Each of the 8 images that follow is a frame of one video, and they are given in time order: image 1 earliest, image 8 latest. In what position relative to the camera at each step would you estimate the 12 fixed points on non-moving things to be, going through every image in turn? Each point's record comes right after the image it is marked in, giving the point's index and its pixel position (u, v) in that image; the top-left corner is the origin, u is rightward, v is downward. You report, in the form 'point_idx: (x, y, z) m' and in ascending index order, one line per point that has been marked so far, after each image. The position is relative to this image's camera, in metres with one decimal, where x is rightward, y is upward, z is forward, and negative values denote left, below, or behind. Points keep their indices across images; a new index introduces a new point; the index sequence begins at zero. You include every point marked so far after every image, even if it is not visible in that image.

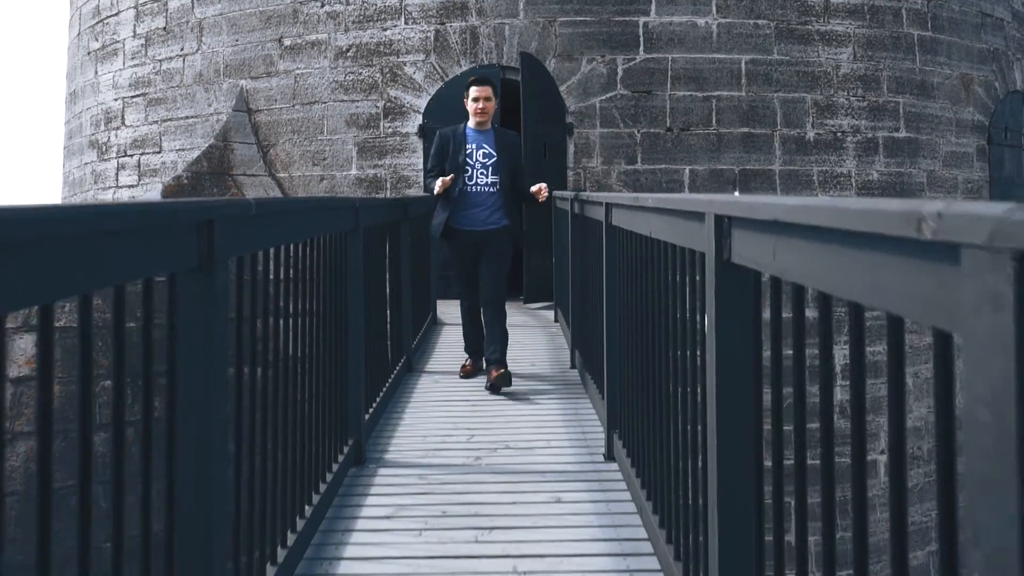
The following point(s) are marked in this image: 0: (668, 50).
0: (+1.7, +2.5, +7.8) m
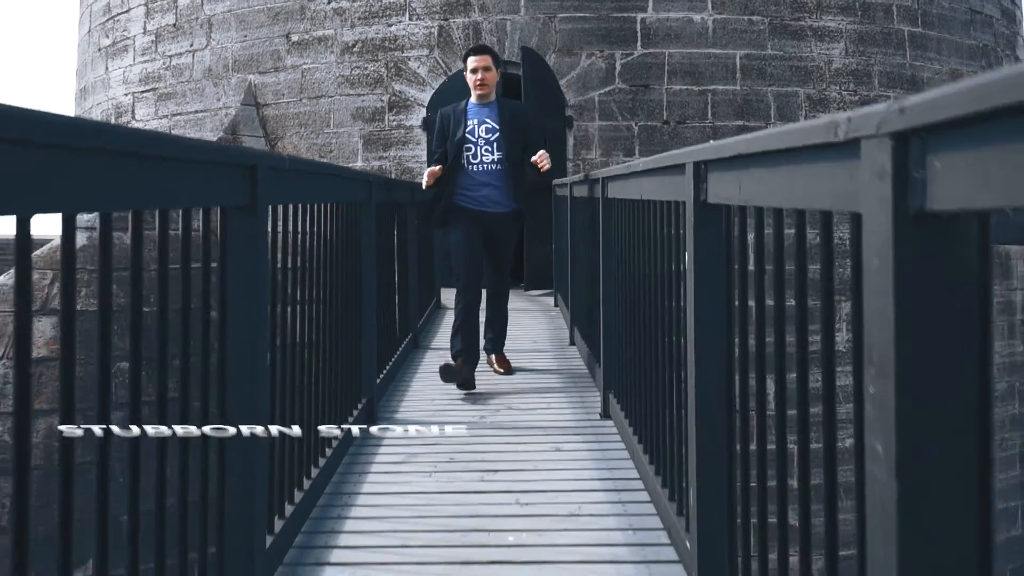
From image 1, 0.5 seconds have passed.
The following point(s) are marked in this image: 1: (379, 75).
0: (+1.7, +2.7, +8.0) m
1: (-1.5, +2.4, +8.4) m
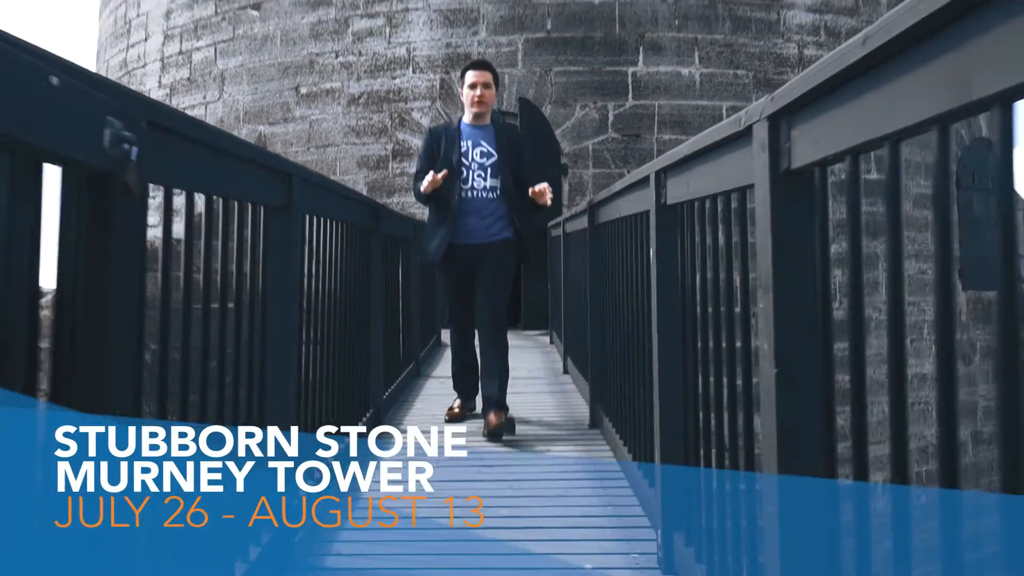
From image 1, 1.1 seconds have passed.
0: (+1.6, +2.2, +8.5) m
1: (-1.5, +2.0, +8.8) m
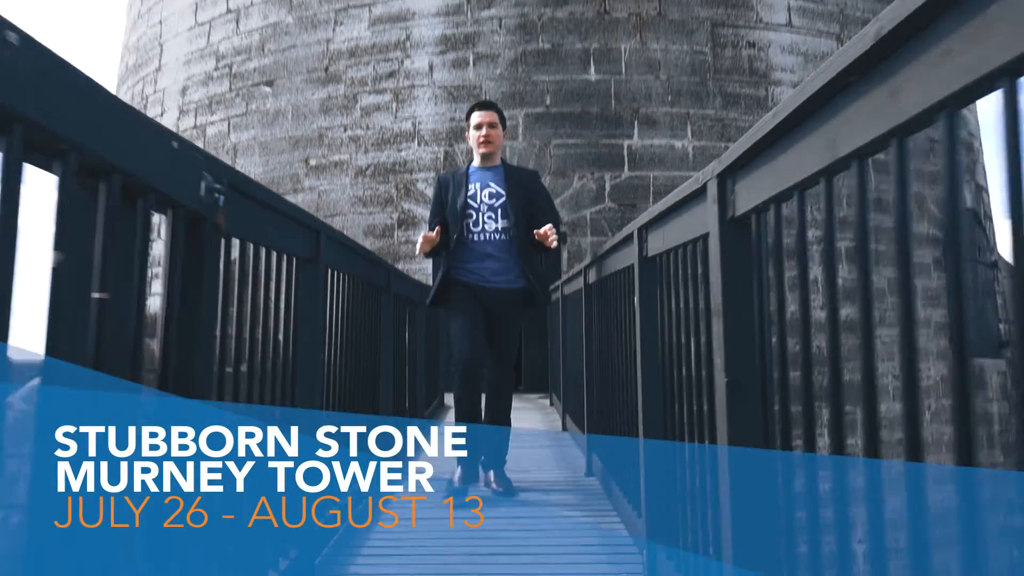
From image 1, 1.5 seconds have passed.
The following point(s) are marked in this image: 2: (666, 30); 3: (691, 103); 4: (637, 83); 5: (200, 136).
0: (+1.7, +1.4, +8.8) m
1: (-1.5, +1.2, +9.1) m
2: (+1.9, +3.2, +9.1) m
3: (+2.2, +2.3, +9.0) m
4: (+1.5, +2.5, +9.0) m
5: (-4.5, +2.2, +10.5) m
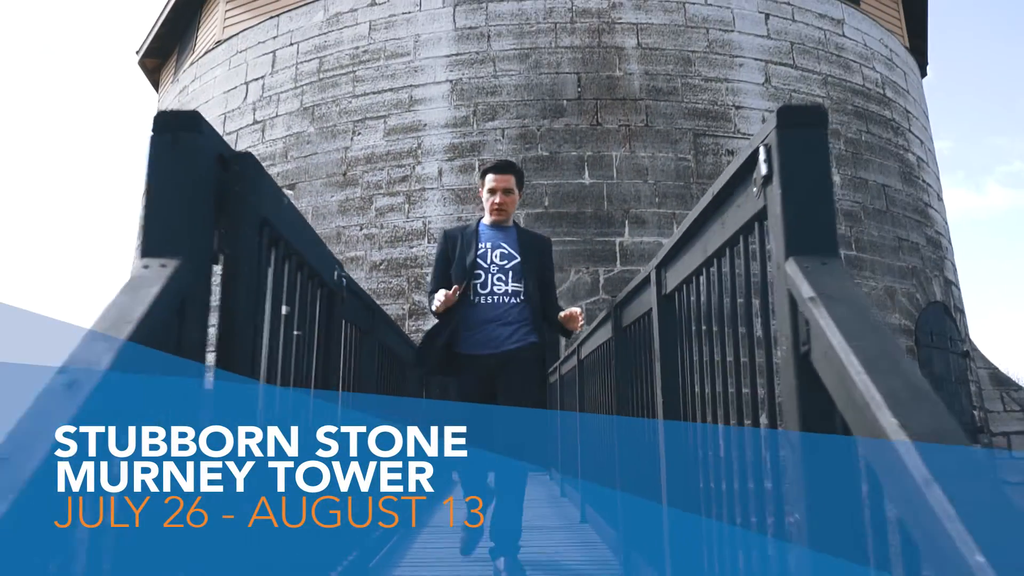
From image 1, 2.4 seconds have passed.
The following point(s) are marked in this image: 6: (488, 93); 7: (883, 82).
0: (+1.7, +0.3, +9.6) m
1: (-1.5, 0.0, +9.8) m
2: (+2.0, +2.1, +10.1) m
3: (+2.2, +1.1, +9.9) m
4: (+1.6, +1.4, +9.9) m
5: (-4.5, +0.8, +11.3) m
6: (-0.3, +2.8, +10.4) m
7: (+6.1, +3.4, +12.0) m
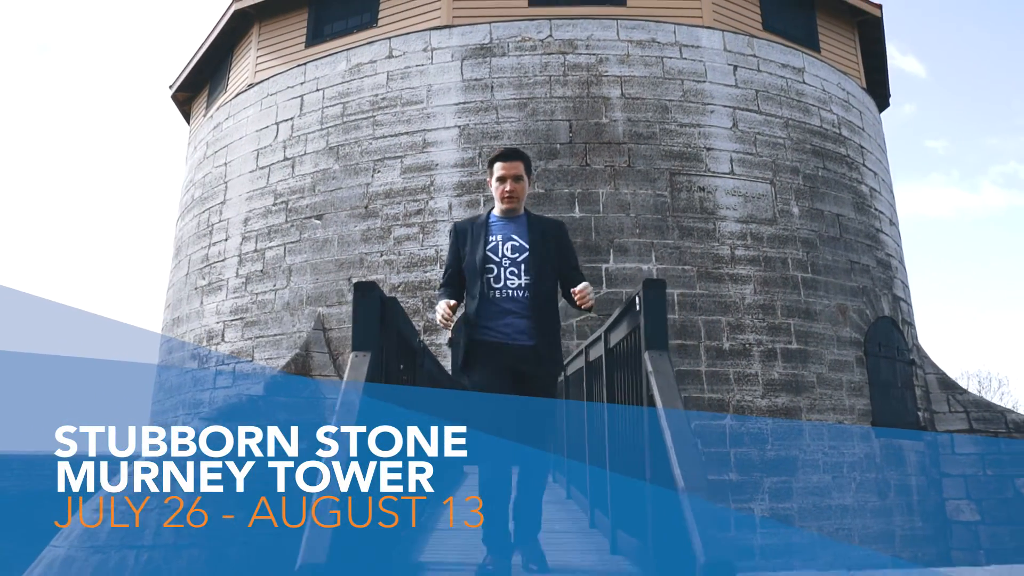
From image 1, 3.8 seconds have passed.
0: (+1.7, 0.0, +11.2) m
1: (-1.5, -0.3, +11.4) m
2: (+2.0, +1.8, +11.7) m
3: (+2.2, +0.8, +11.5) m
4: (+1.6, +1.1, +11.5) m
5: (-4.4, +0.5, +12.9) m
6: (-0.3, +2.5, +12.0) m
7: (+6.1, +3.1, +13.6) m
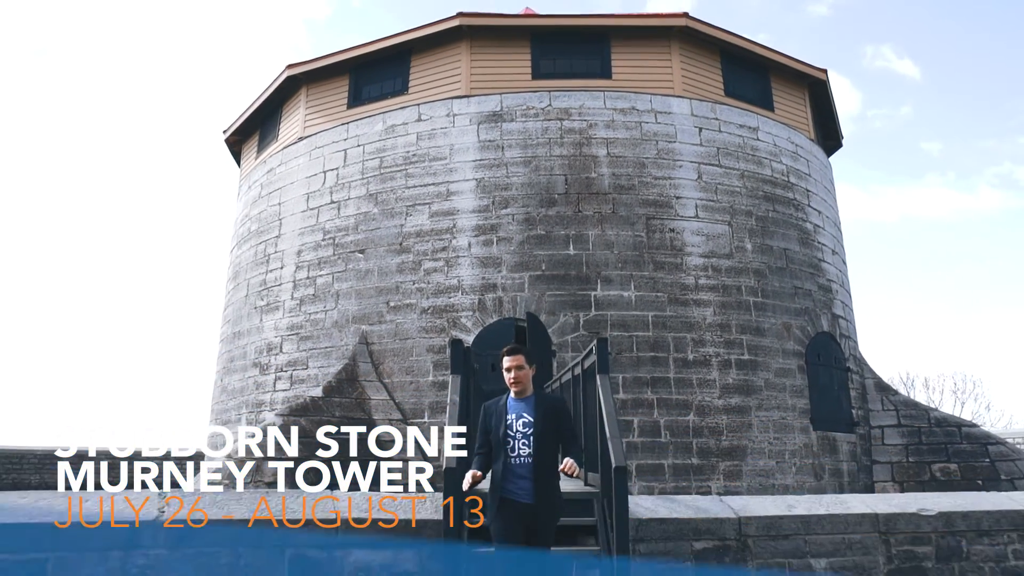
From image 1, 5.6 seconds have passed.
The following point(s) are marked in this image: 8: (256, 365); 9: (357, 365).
0: (+1.8, -0.4, +14.0) m
1: (-1.4, -0.7, +14.2) m
2: (+2.1, +1.3, +14.5) m
3: (+2.4, +0.4, +14.3) m
4: (+1.7, +0.6, +14.3) m
5: (-4.3, +0.1, +15.7) m
6: (-0.2, +2.0, +14.8) m
7: (+6.2, +2.6, +16.4) m
8: (-5.8, -1.7, +16.5) m
9: (-3.0, -1.5, +14.2) m
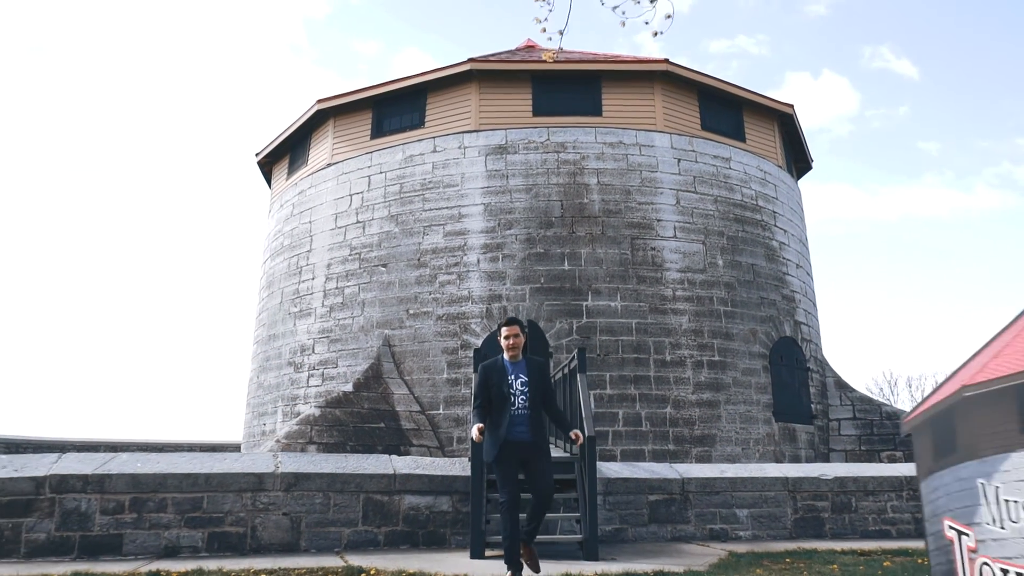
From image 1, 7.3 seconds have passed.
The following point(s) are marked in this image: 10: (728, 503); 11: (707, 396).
0: (+1.9, -0.7, +16.4) m
1: (-1.3, -1.0, +16.6) m
2: (+2.2, +1.1, +16.9) m
3: (+2.5, +0.1, +16.7) m
4: (+1.8, +0.4, +16.7) m
5: (-4.2, -0.1, +18.1) m
6: (-0.1, +1.8, +17.1) m
7: (+6.3, +2.4, +18.8) m
8: (-5.7, -2.0, +18.8) m
9: (-3.0, -1.7, +16.5) m
10: (+2.6, -2.6, +8.7) m
11: (+4.4, -2.4, +16.5) m
